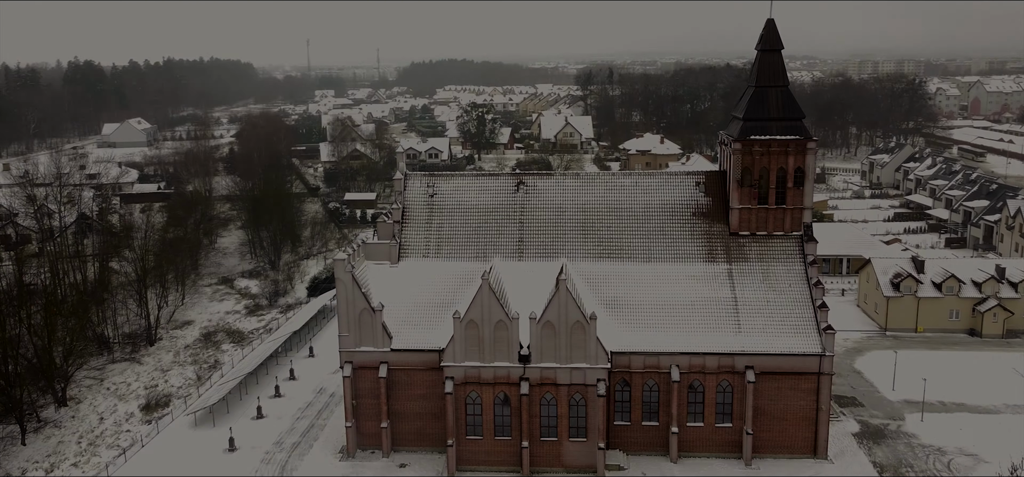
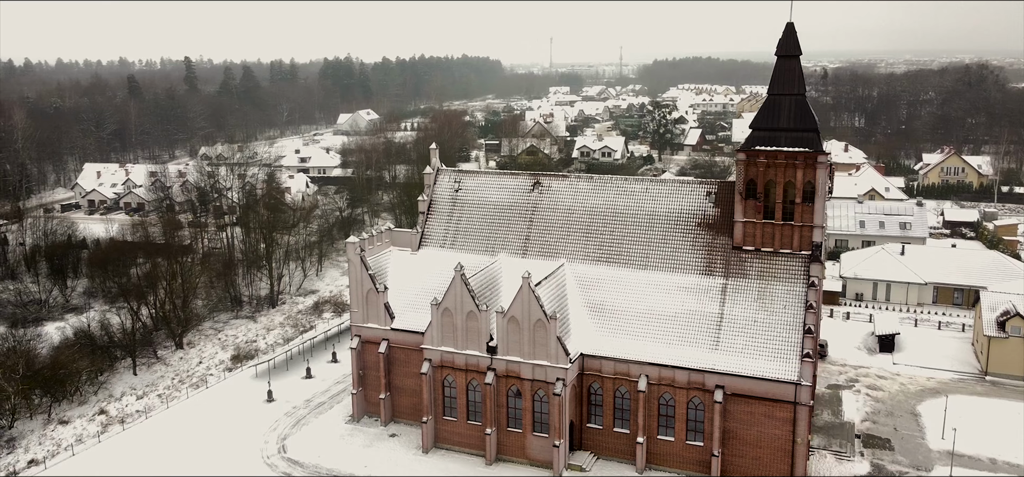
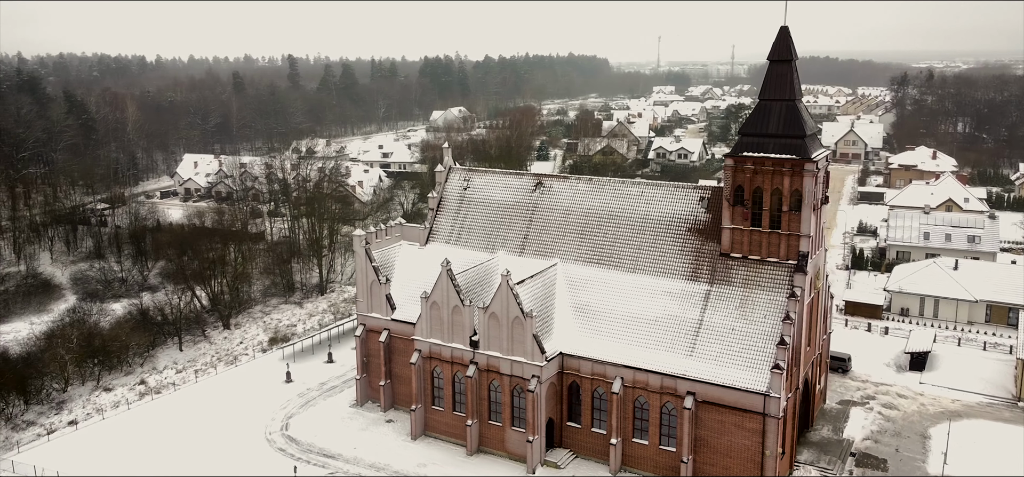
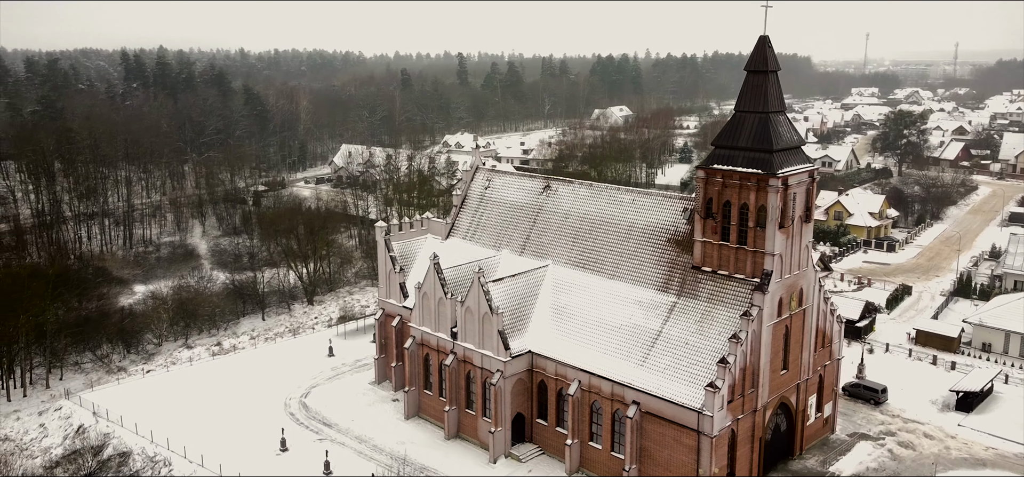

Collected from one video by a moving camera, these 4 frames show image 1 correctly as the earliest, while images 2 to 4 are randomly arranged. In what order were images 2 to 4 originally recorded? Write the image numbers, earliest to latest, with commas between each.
2, 3, 4
